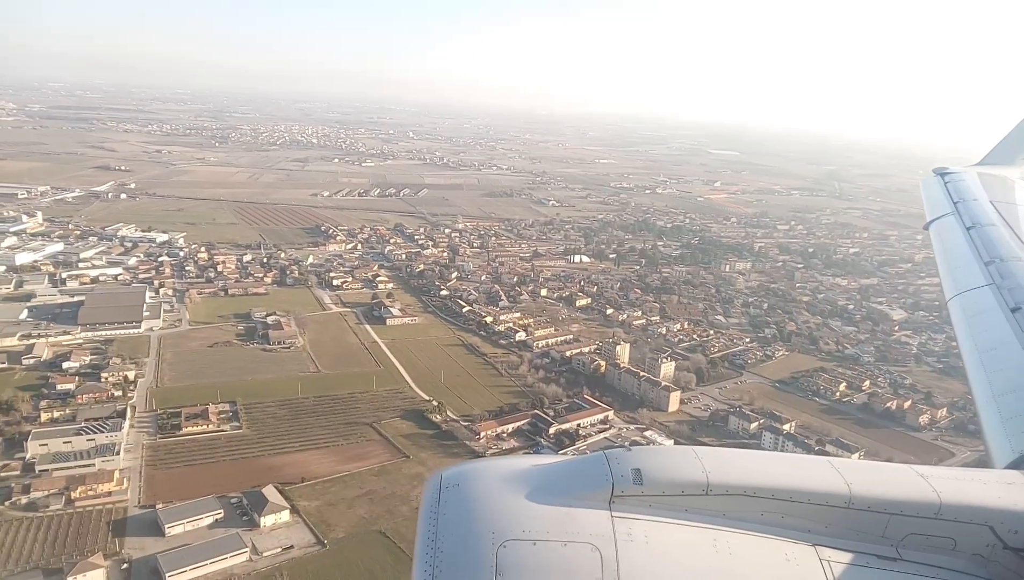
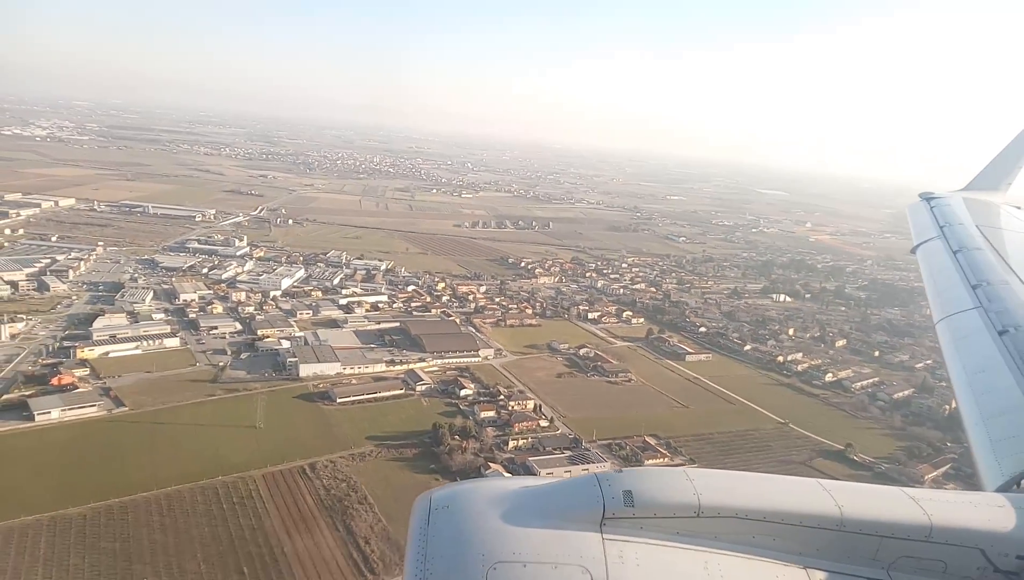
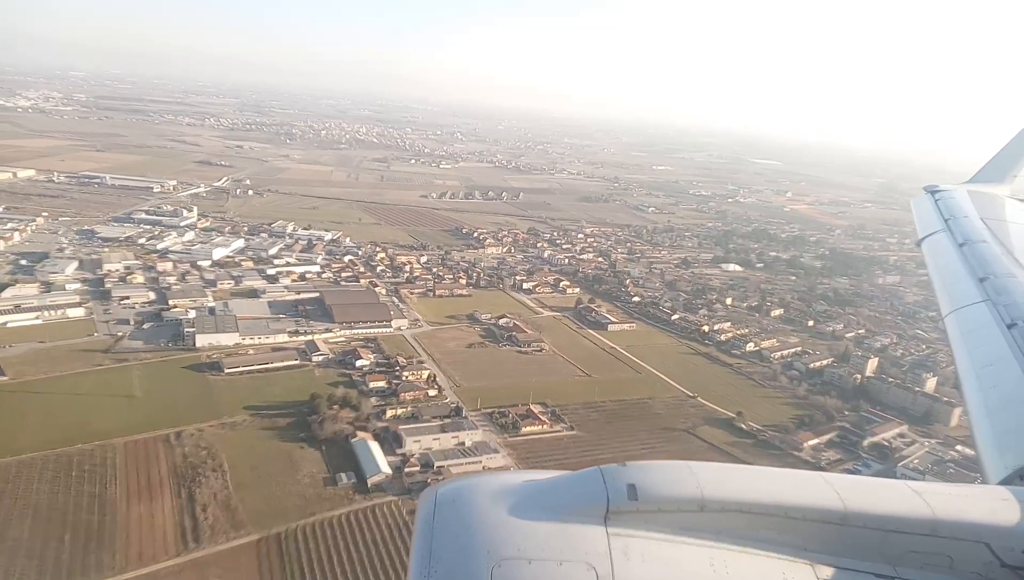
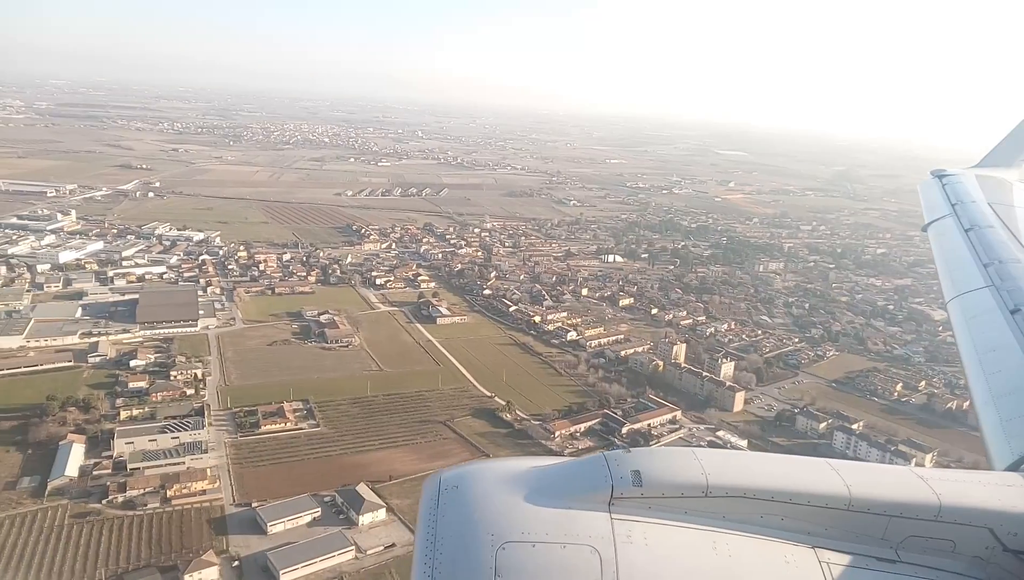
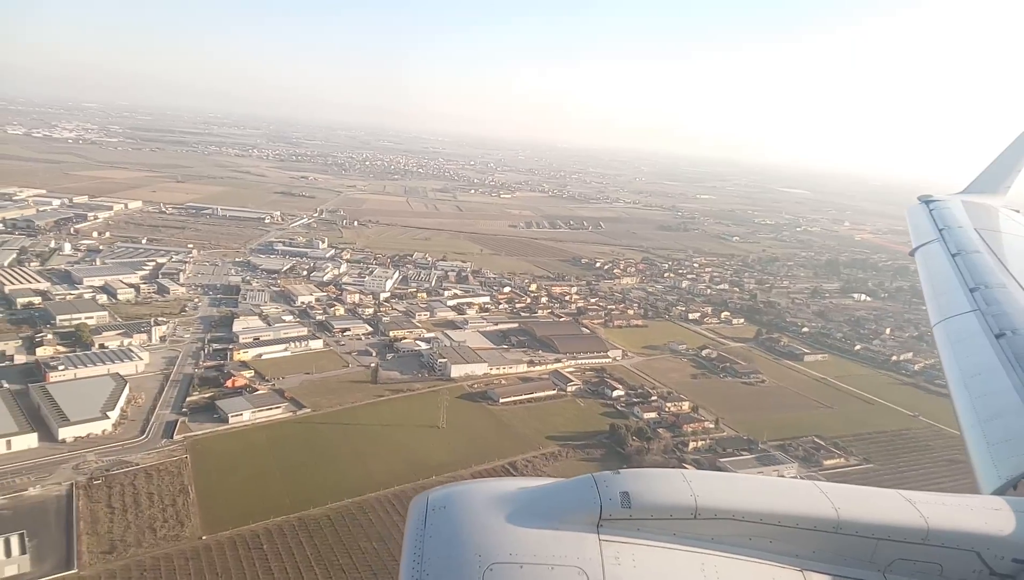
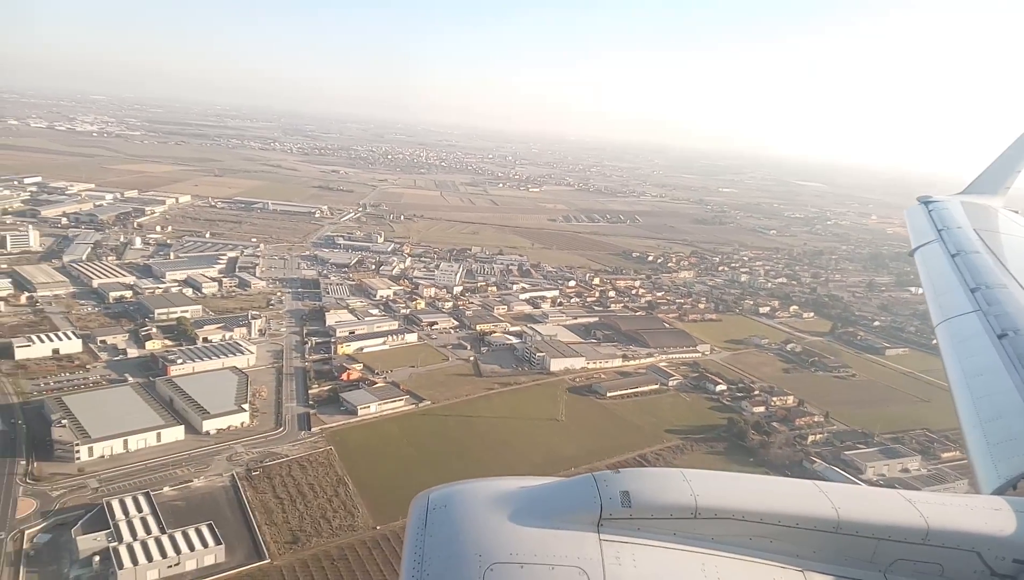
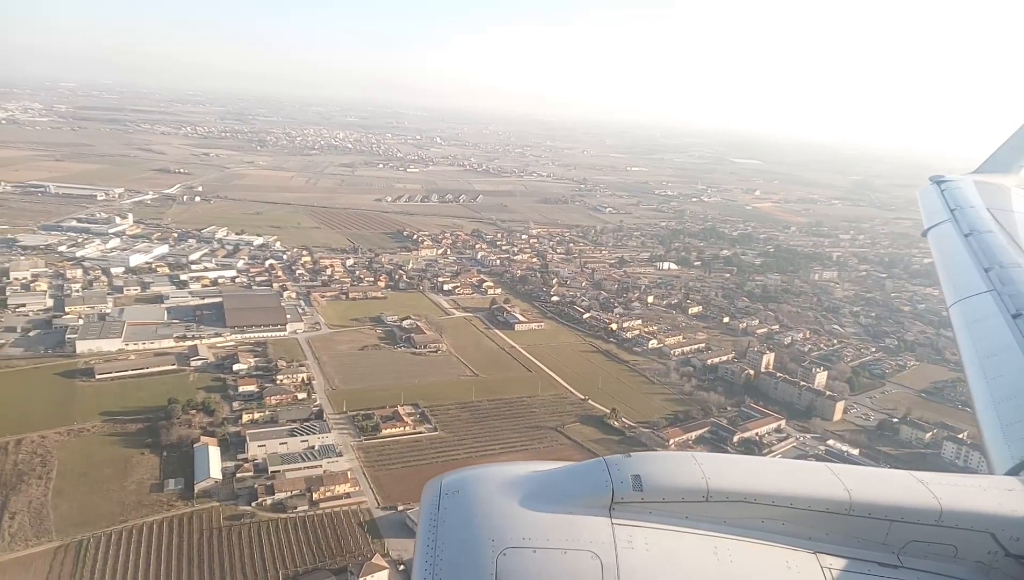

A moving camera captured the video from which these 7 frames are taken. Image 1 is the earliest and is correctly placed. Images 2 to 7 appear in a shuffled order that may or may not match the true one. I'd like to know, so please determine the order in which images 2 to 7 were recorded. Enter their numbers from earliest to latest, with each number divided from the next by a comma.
4, 7, 3, 2, 5, 6
